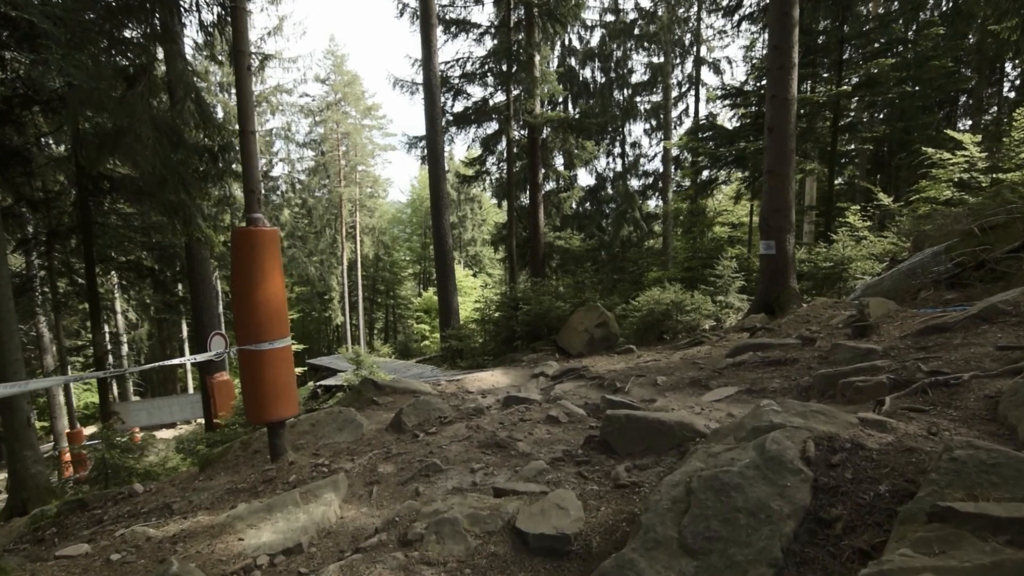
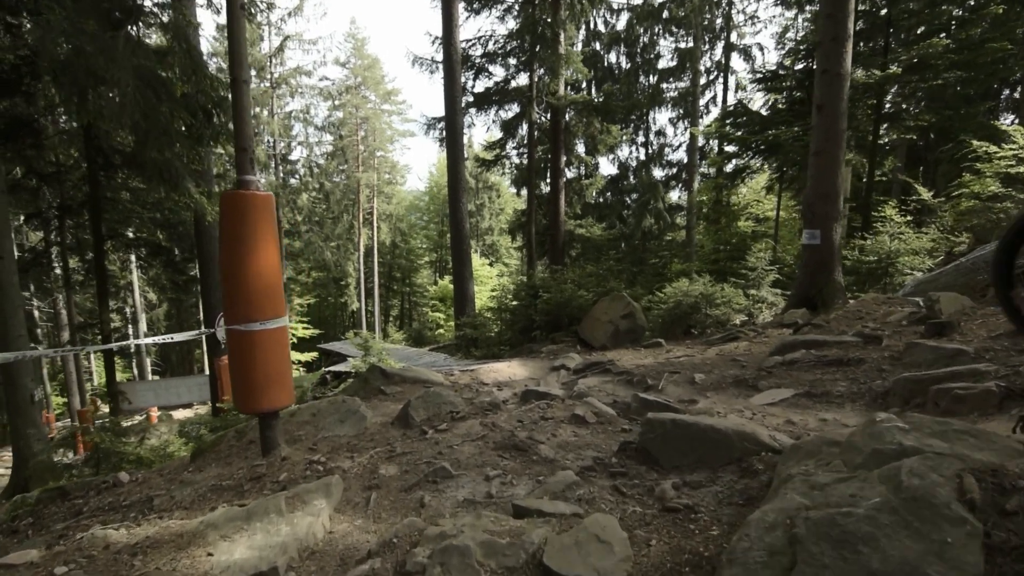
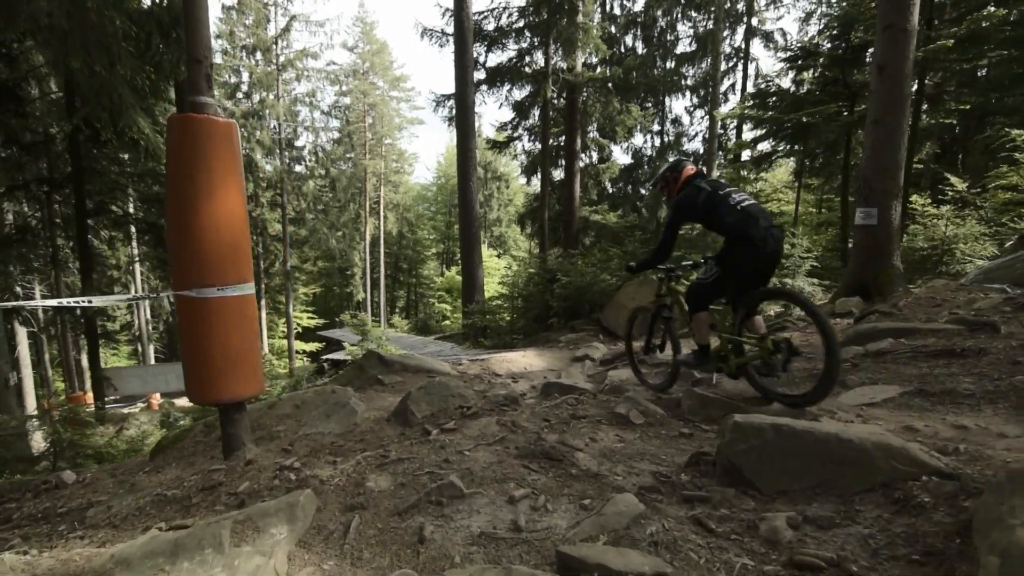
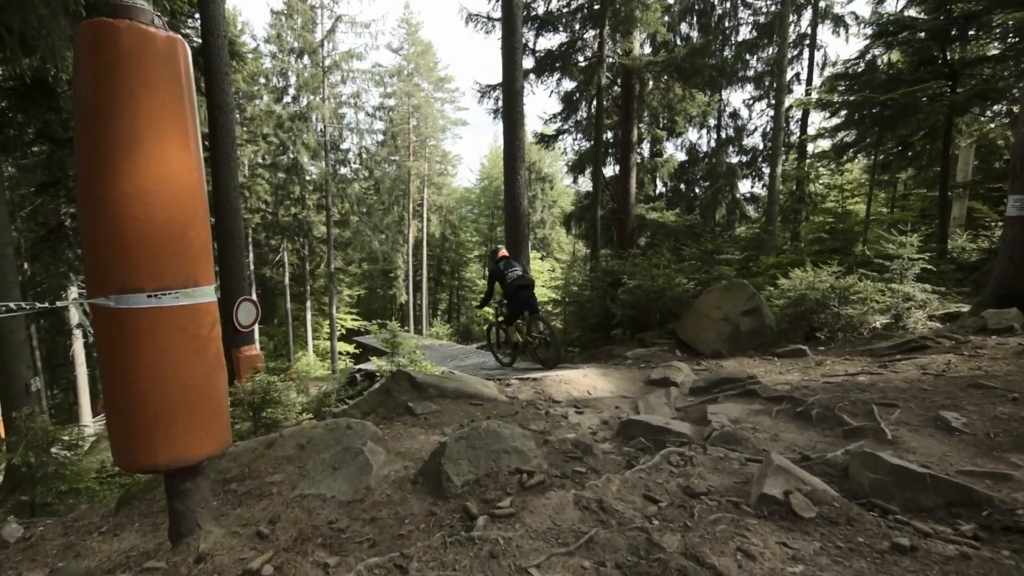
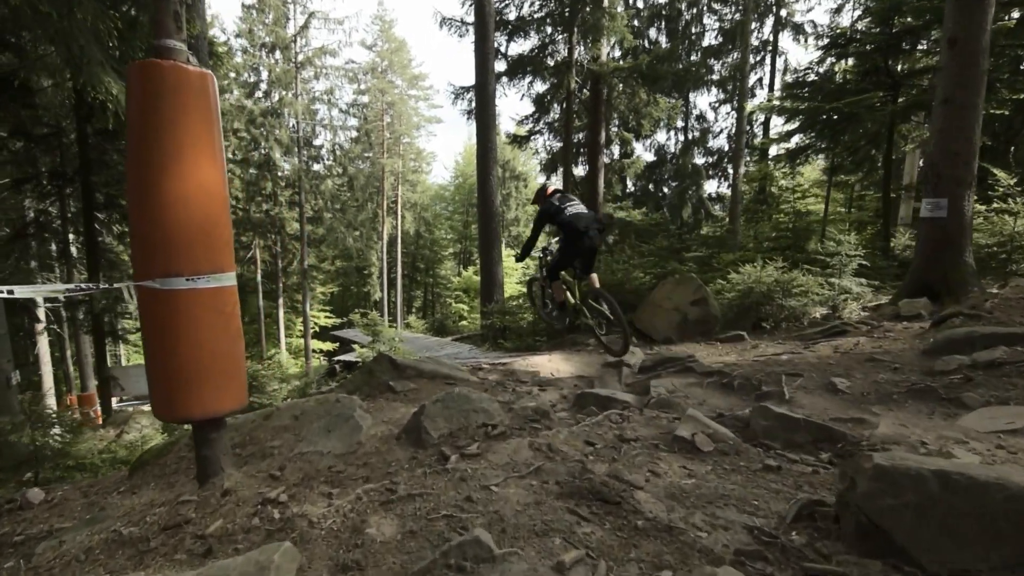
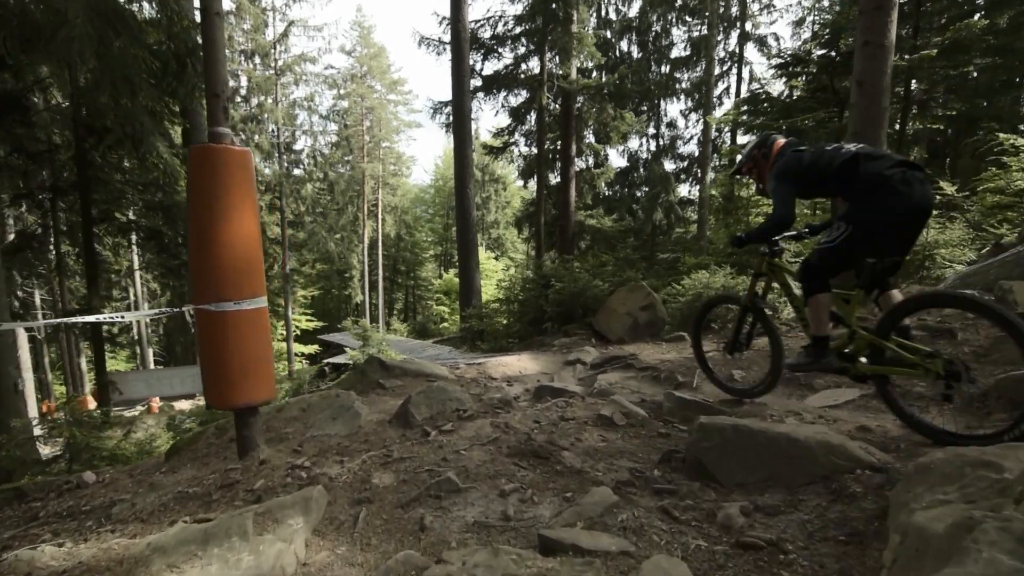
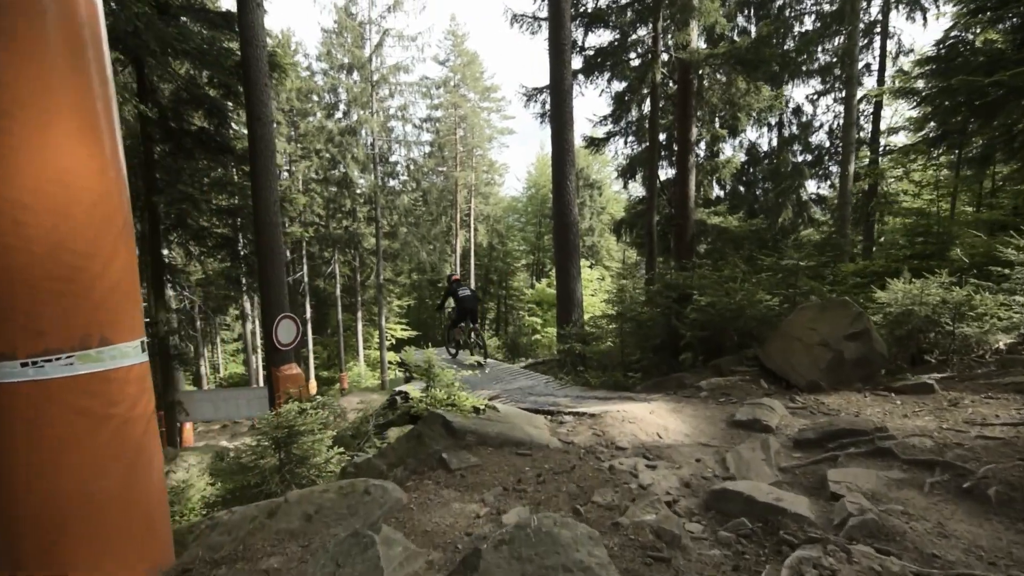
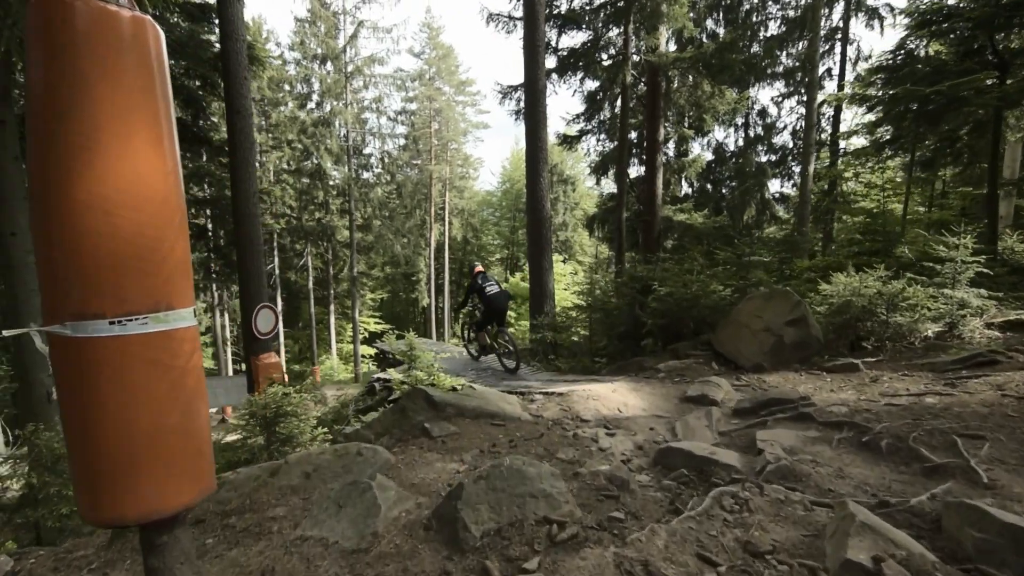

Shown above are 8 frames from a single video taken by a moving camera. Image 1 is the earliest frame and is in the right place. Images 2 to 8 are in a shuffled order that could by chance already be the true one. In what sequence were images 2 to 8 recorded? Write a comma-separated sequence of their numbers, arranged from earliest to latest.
2, 6, 3, 5, 4, 8, 7
